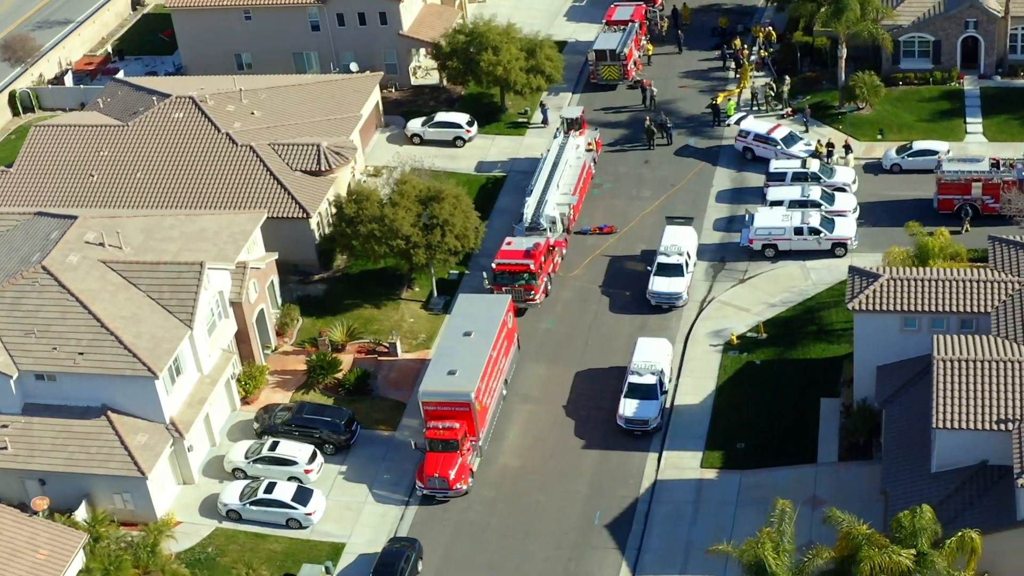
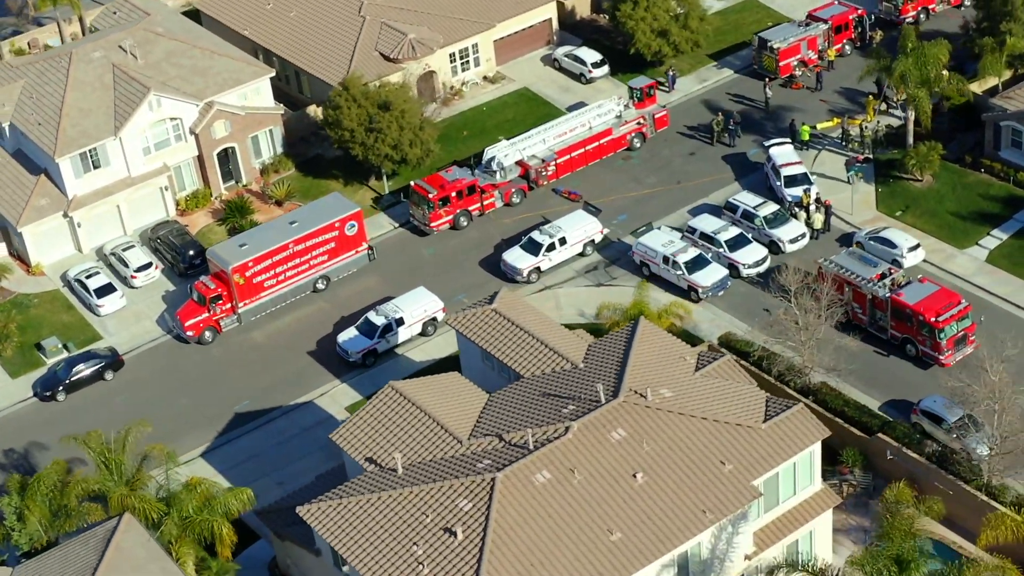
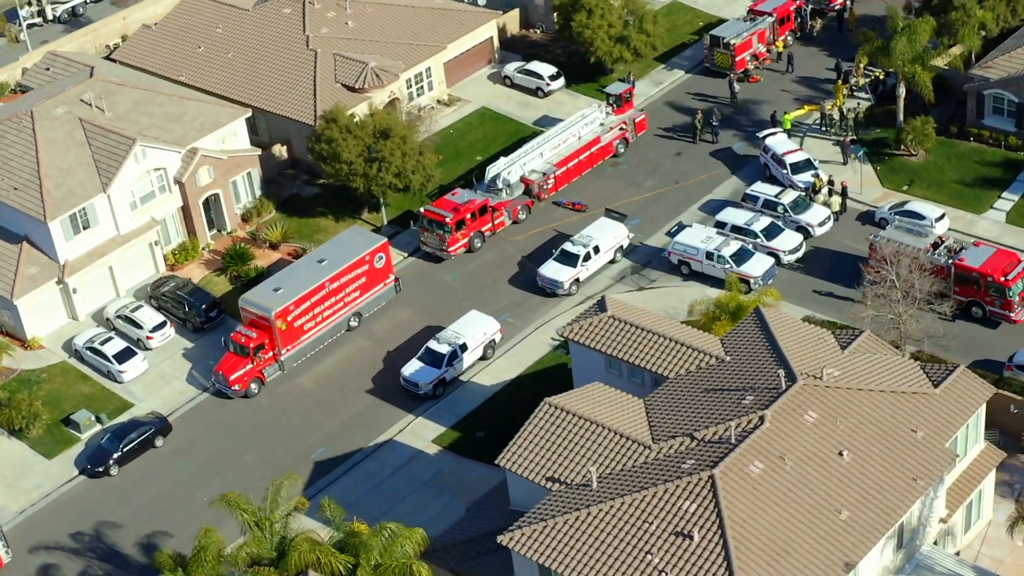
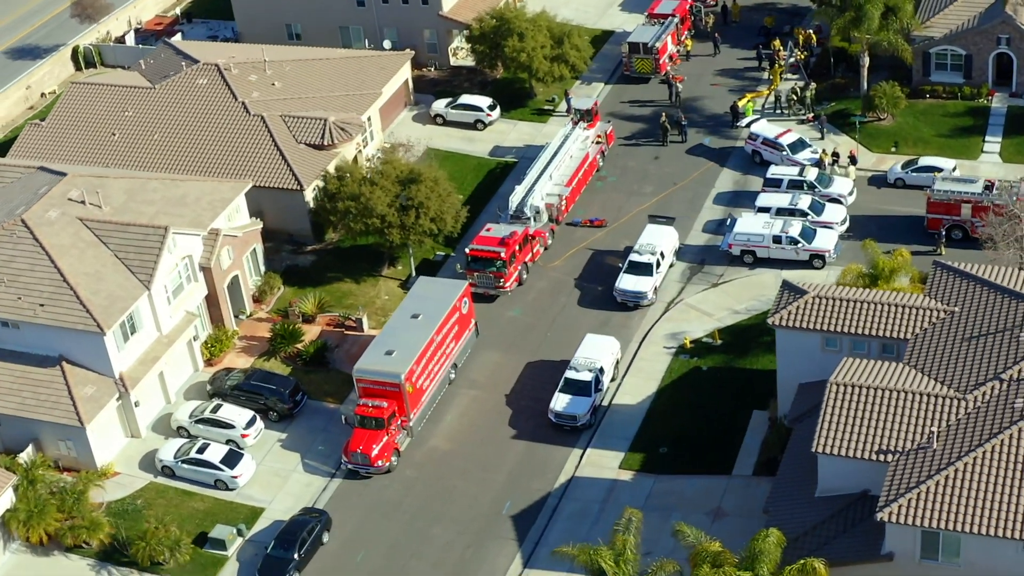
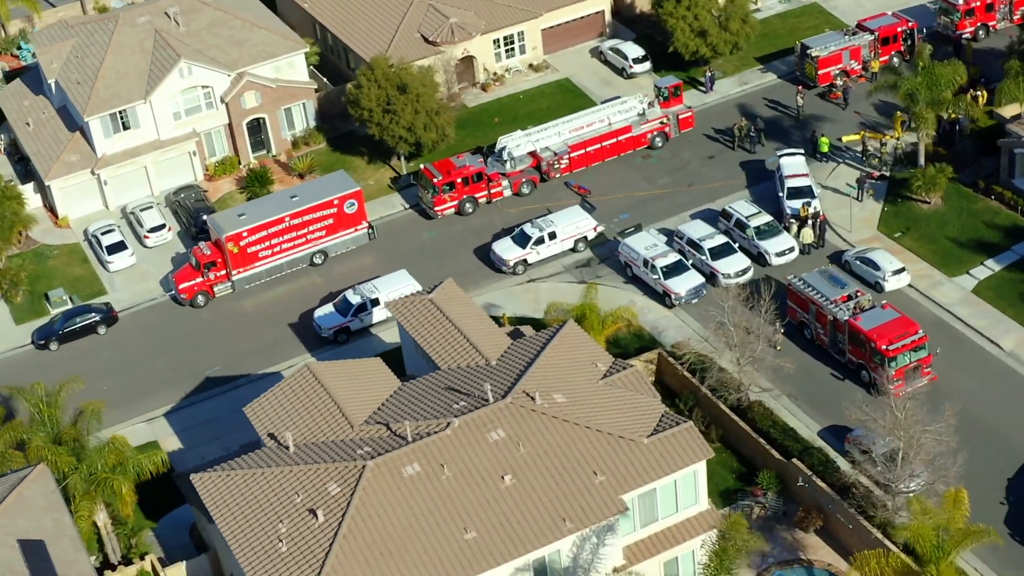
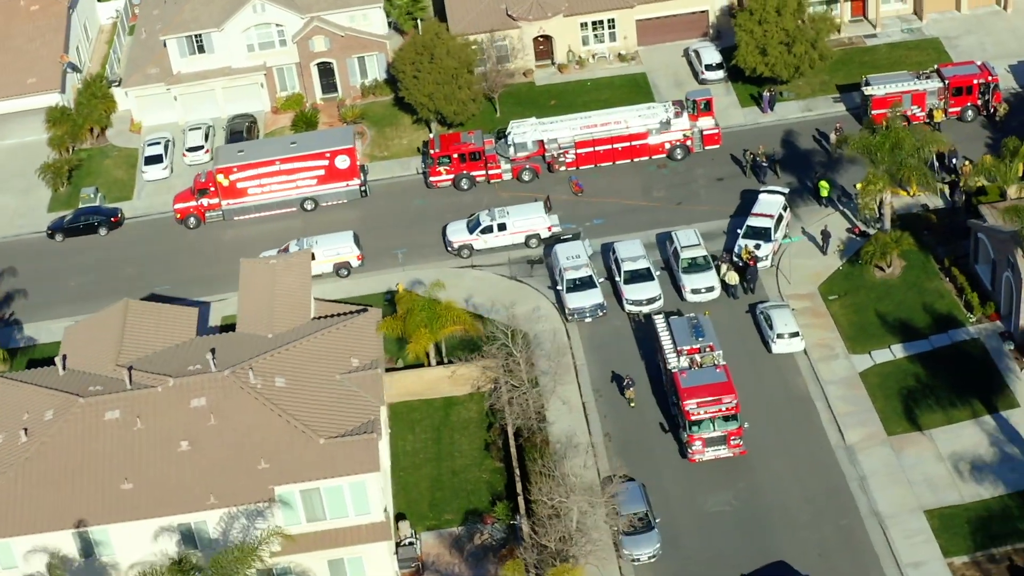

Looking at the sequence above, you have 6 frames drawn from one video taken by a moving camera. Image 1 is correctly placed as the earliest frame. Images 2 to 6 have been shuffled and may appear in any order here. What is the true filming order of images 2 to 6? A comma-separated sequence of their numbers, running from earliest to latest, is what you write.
4, 3, 2, 5, 6
